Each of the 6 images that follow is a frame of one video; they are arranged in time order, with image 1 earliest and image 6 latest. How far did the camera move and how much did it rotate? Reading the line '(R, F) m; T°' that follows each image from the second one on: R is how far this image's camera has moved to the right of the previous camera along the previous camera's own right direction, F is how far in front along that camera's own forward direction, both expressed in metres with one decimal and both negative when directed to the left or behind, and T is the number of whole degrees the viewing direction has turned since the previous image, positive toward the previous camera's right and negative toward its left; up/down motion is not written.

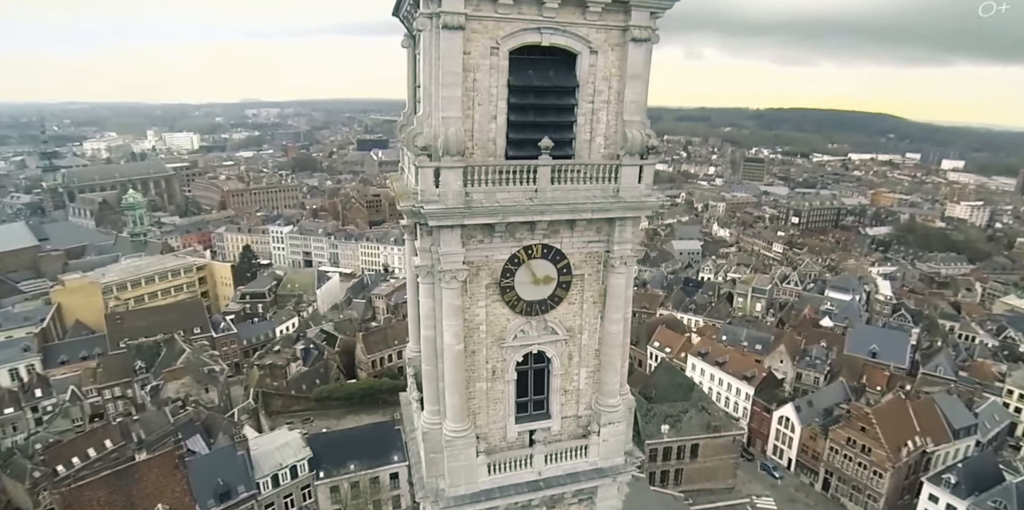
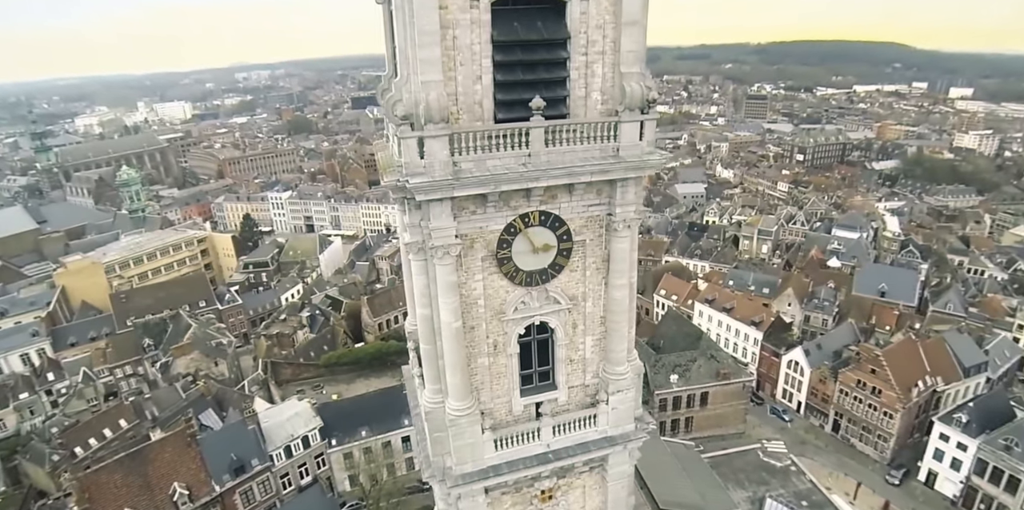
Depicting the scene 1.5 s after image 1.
(+0.2, +0.7) m; -1°
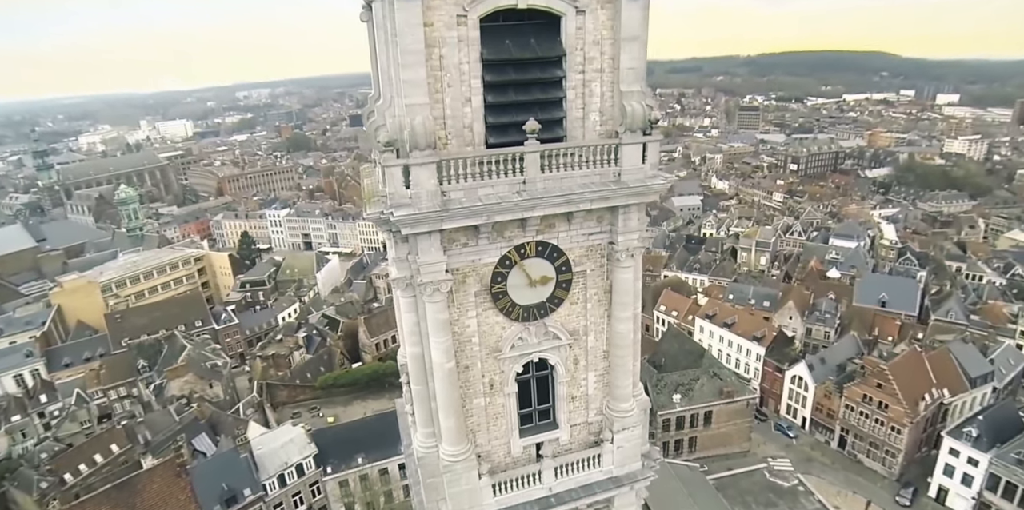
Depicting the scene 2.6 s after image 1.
(0.0, +0.8) m; 0°
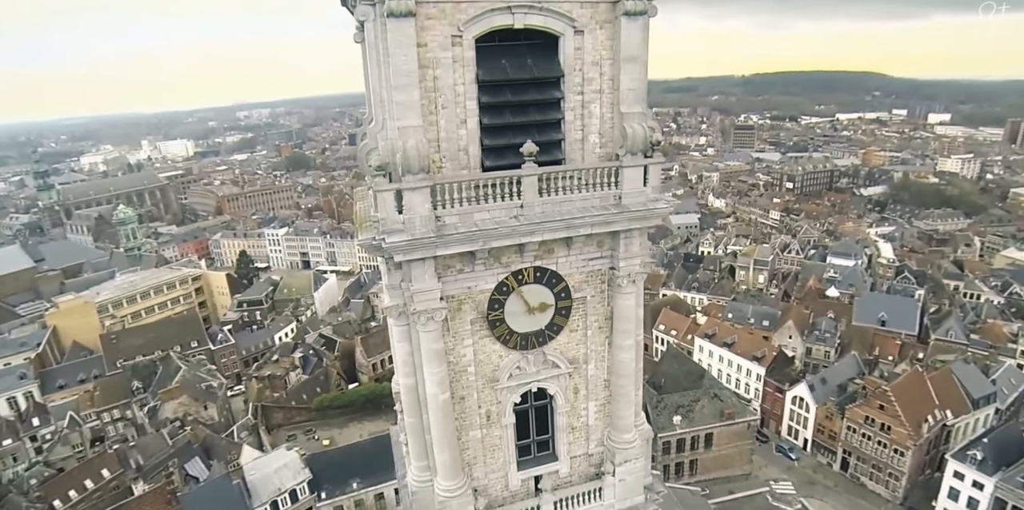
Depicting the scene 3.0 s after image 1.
(0.0, +0.4) m; 0°
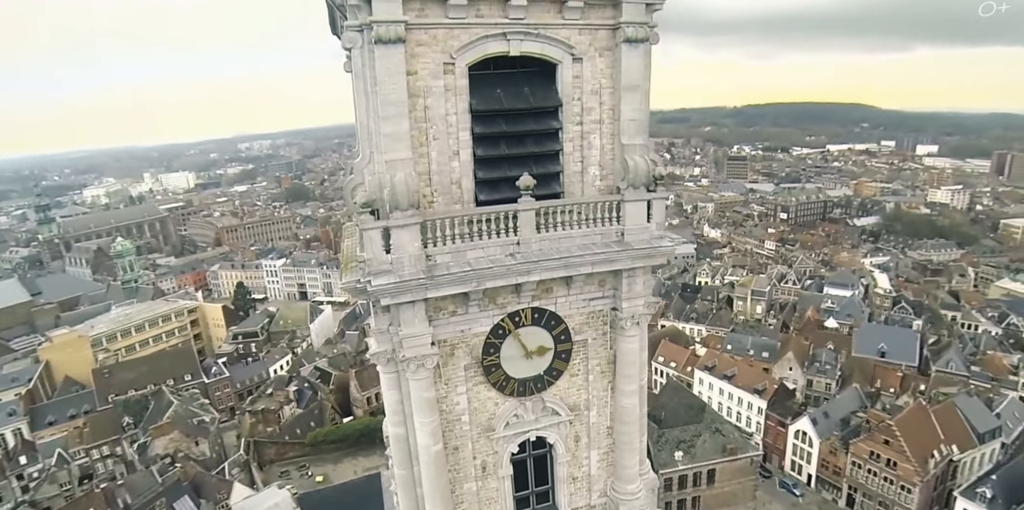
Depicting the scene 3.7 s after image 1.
(0.0, +0.6) m; 0°
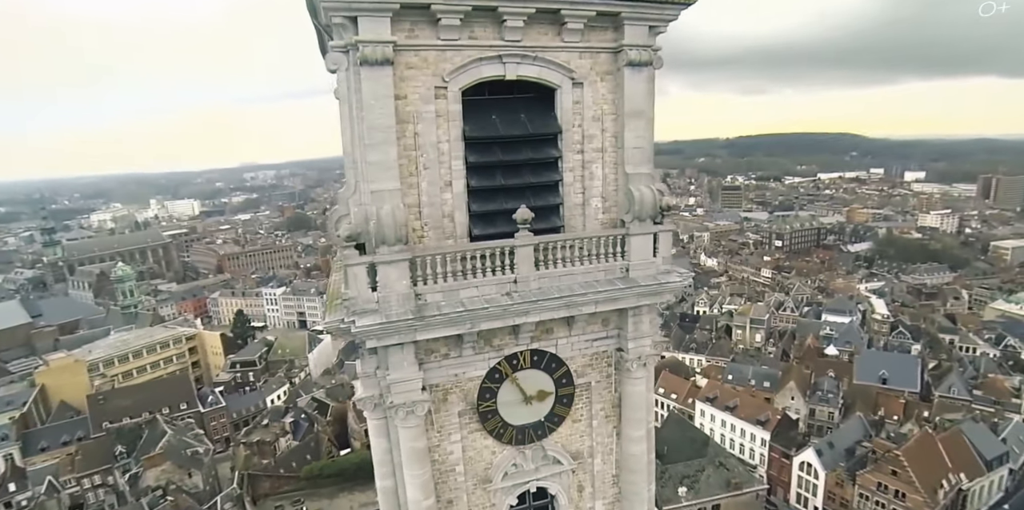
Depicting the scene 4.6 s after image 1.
(0.0, +0.6) m; 0°
